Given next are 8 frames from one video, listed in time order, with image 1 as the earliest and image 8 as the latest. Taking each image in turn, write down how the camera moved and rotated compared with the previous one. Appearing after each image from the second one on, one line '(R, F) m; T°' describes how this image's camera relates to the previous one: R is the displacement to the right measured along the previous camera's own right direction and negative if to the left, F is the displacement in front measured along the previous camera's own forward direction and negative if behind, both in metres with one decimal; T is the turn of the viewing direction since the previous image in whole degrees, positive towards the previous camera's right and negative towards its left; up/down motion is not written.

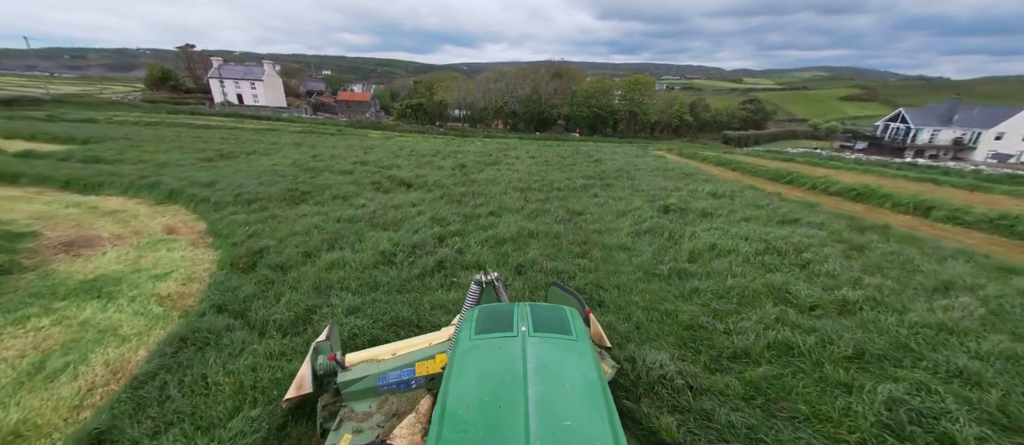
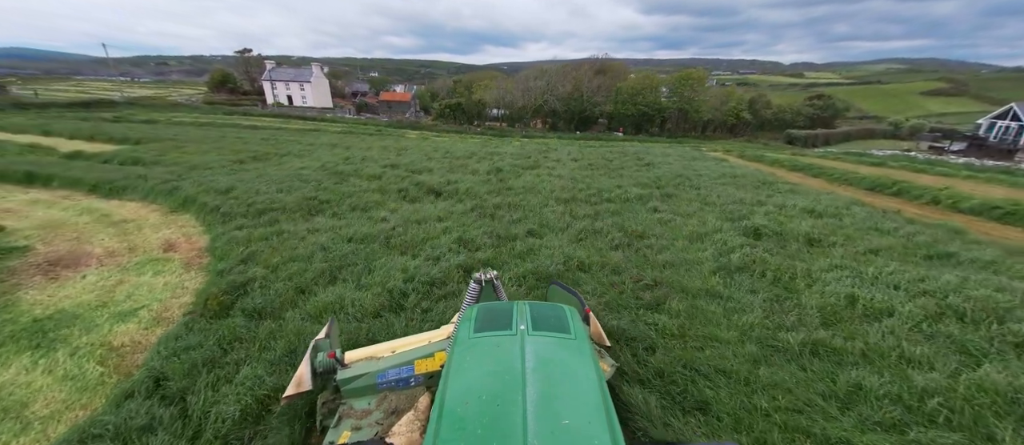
(-0.2, +1.4) m; -6°
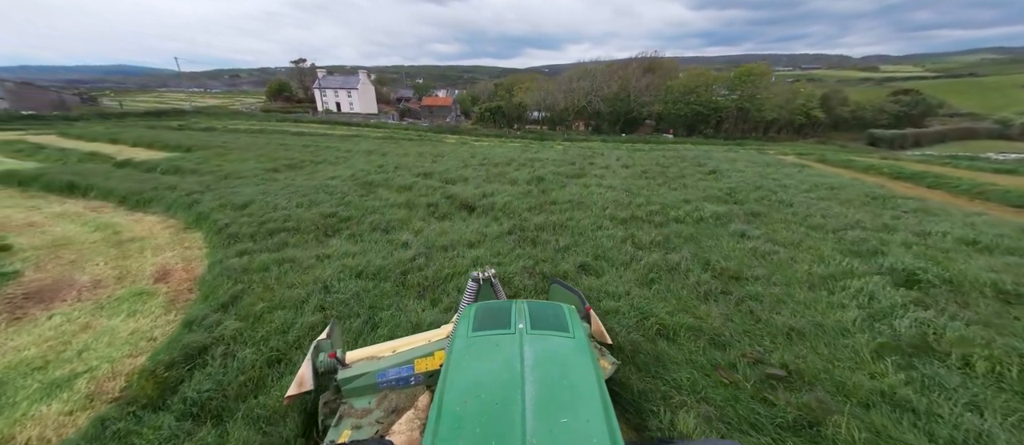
(-0.2, +1.4) m; -6°
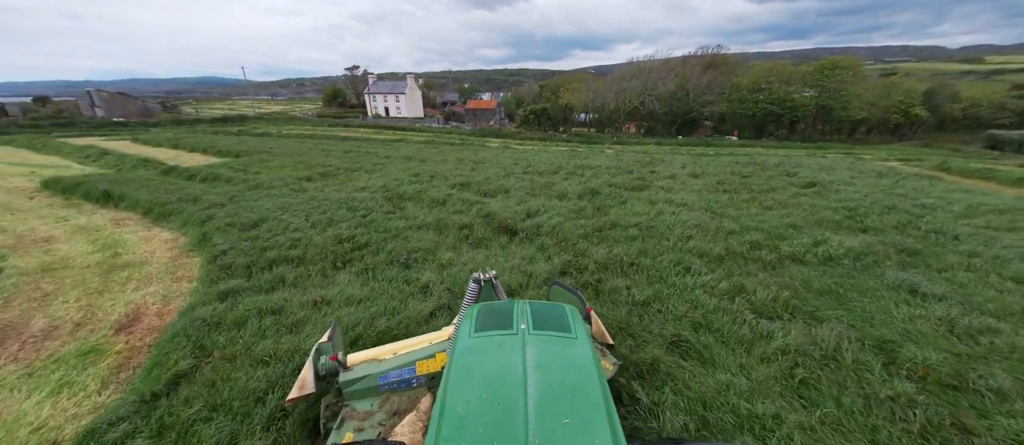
(-0.2, +1.6) m; -7°
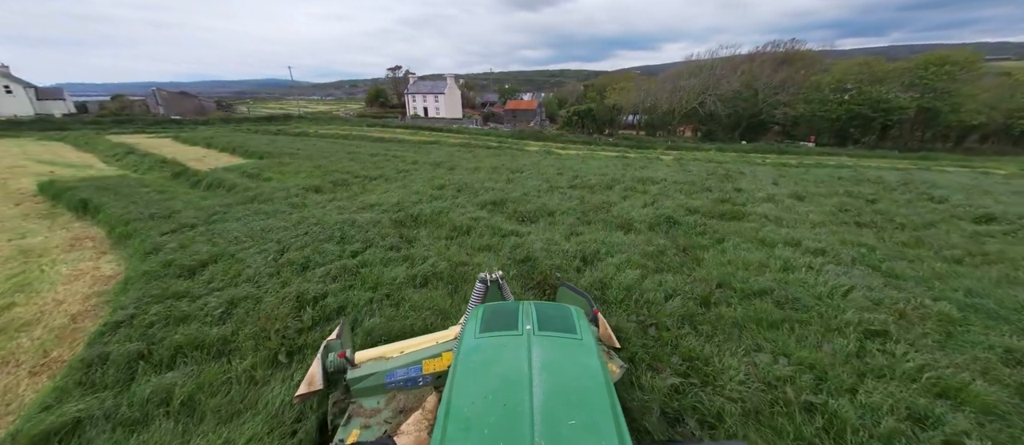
(-0.3, +2.3) m; -6°
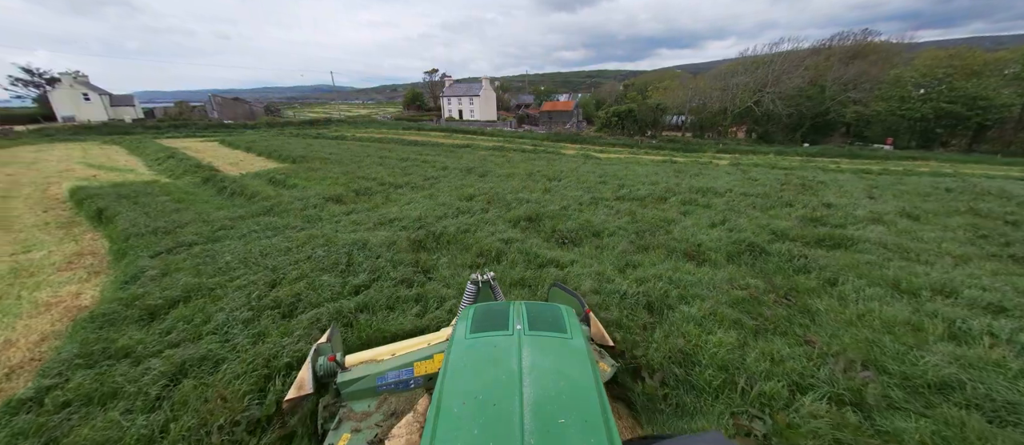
(-0.1, +1.2) m; -5°
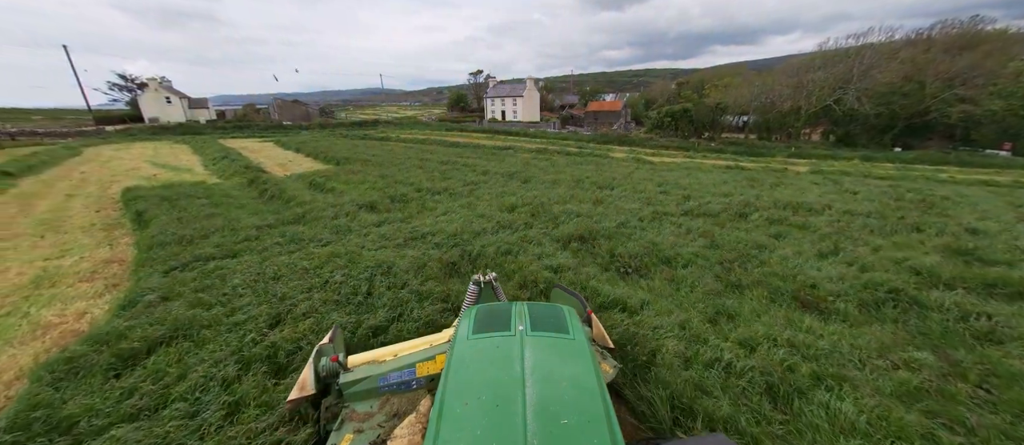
(-0.2, +1.0) m; -6°
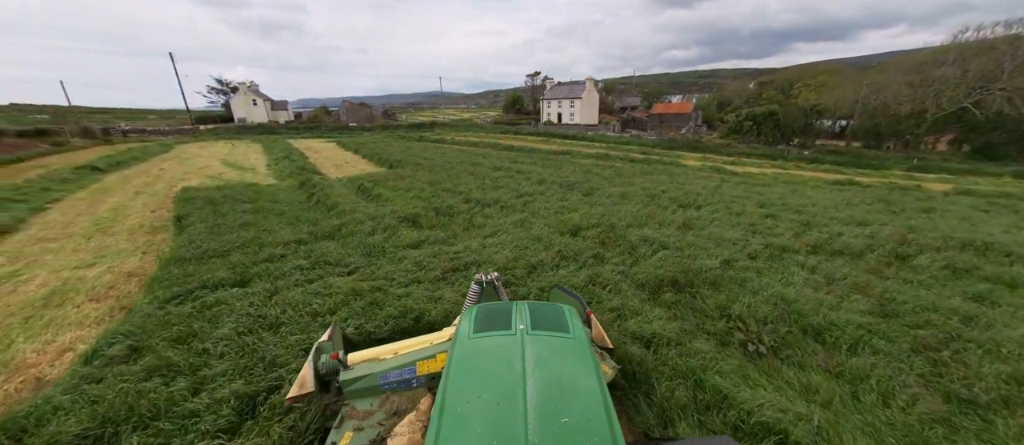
(-0.3, +1.4) m; -8°
